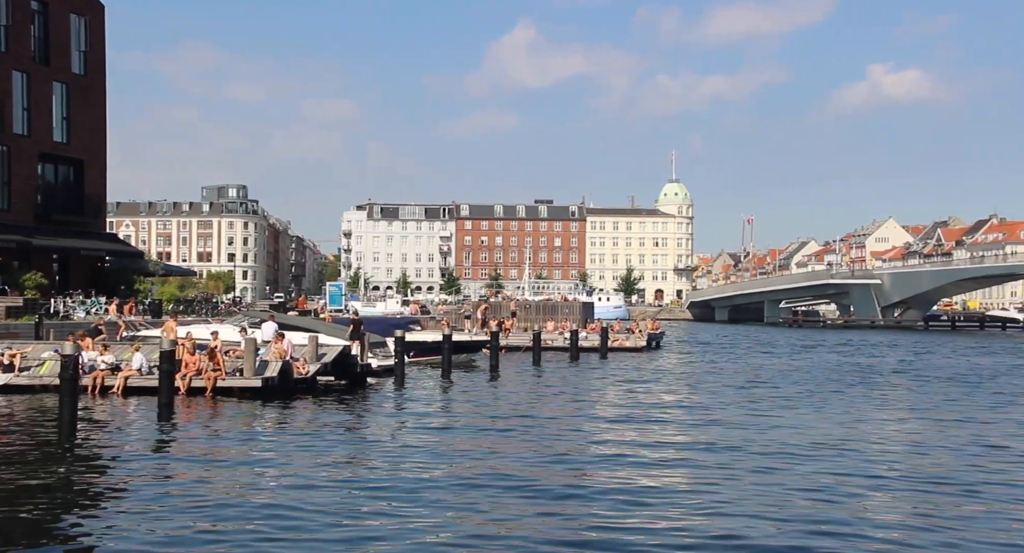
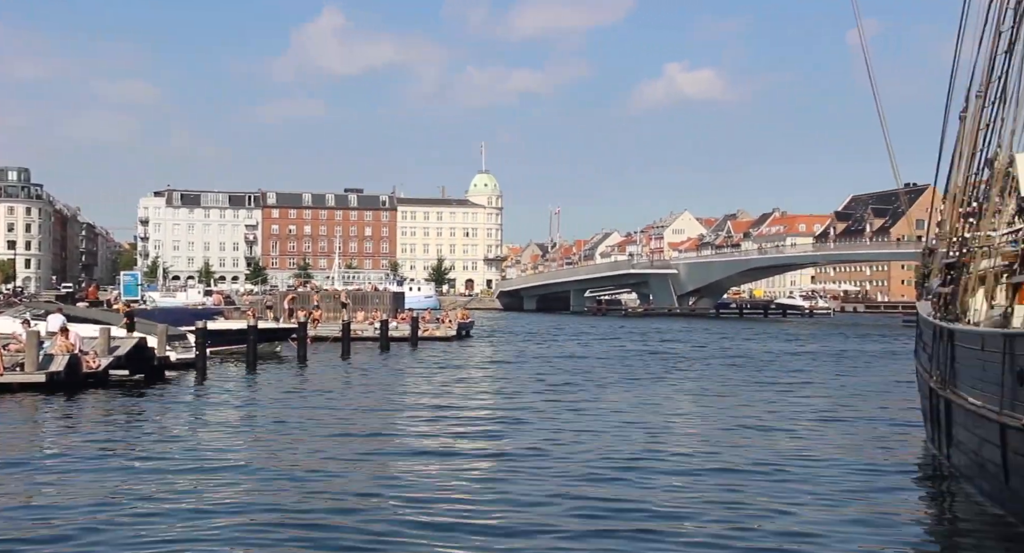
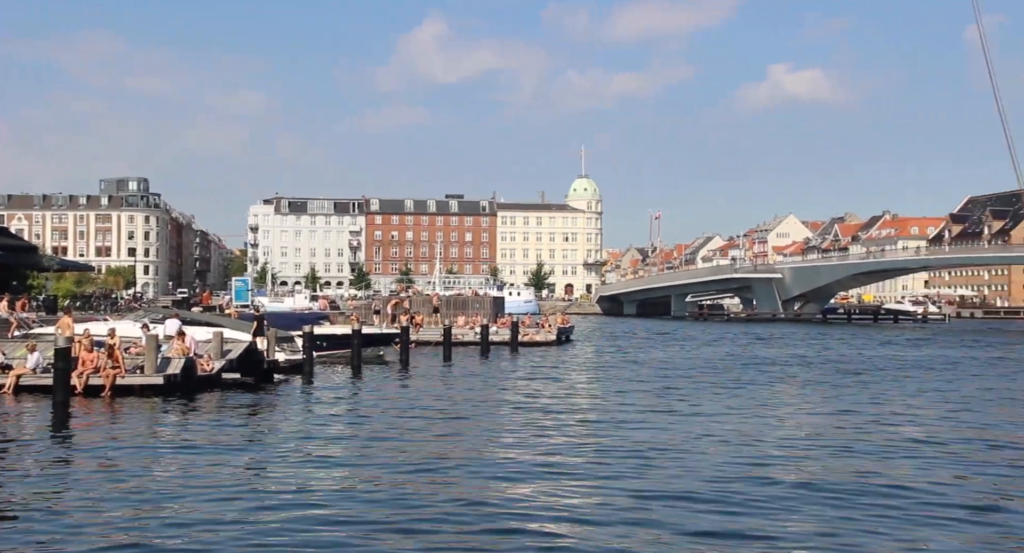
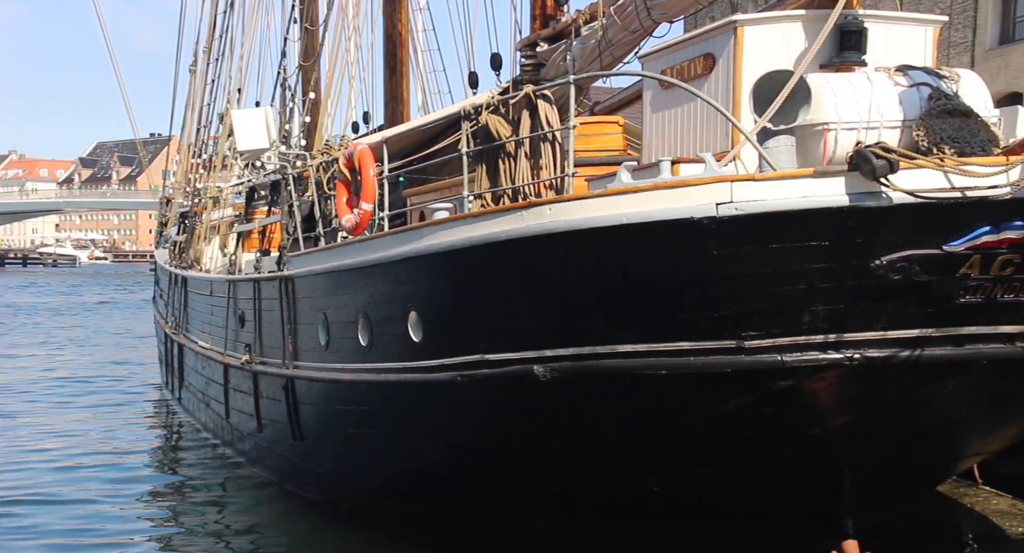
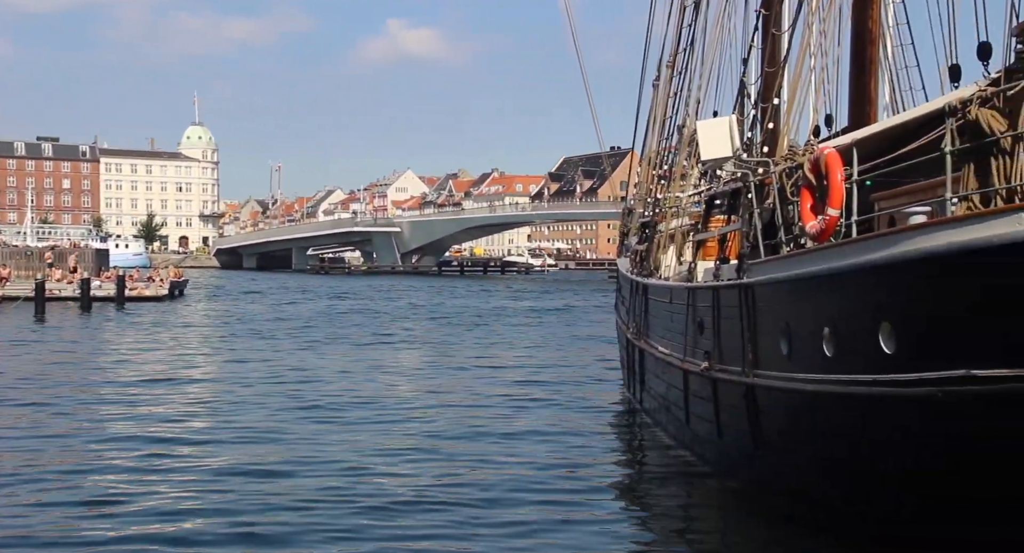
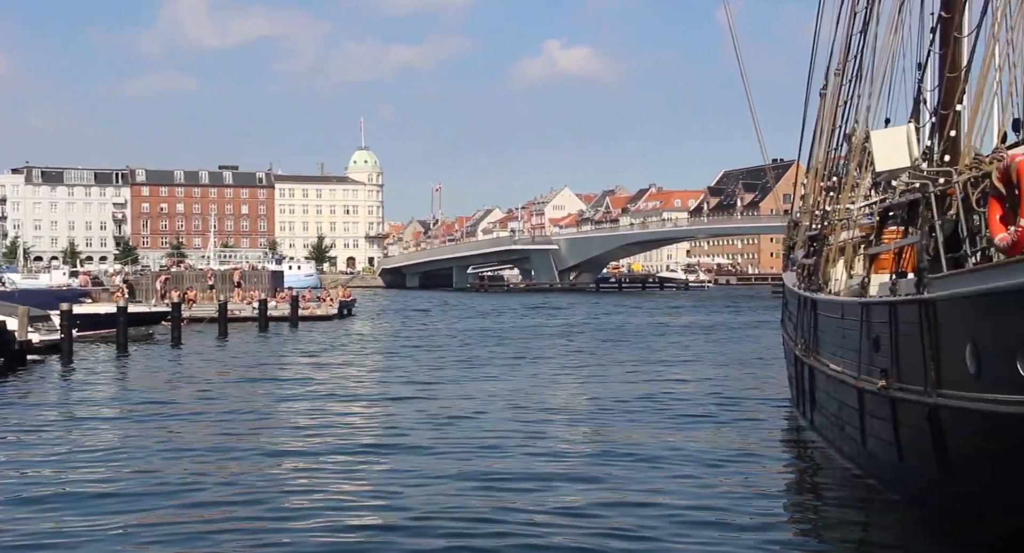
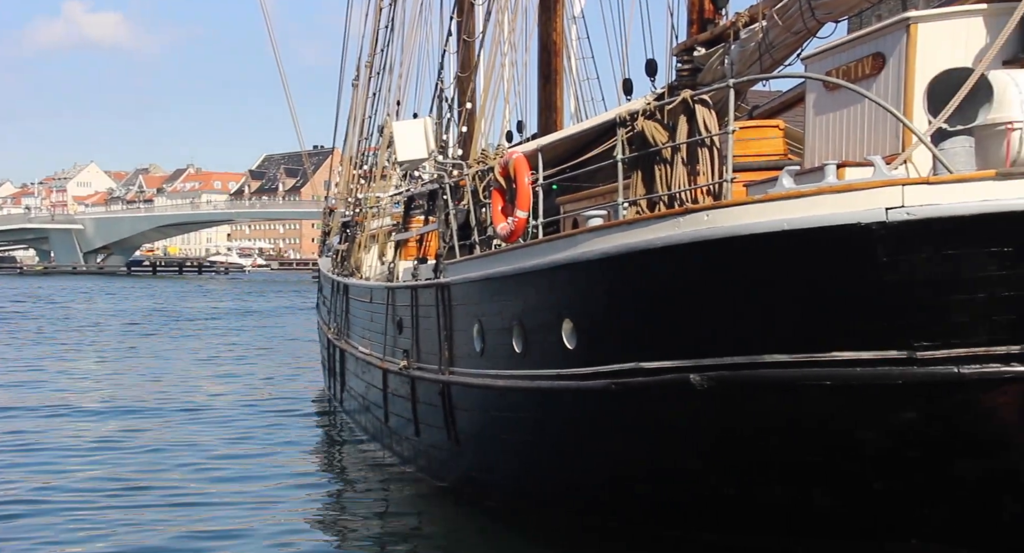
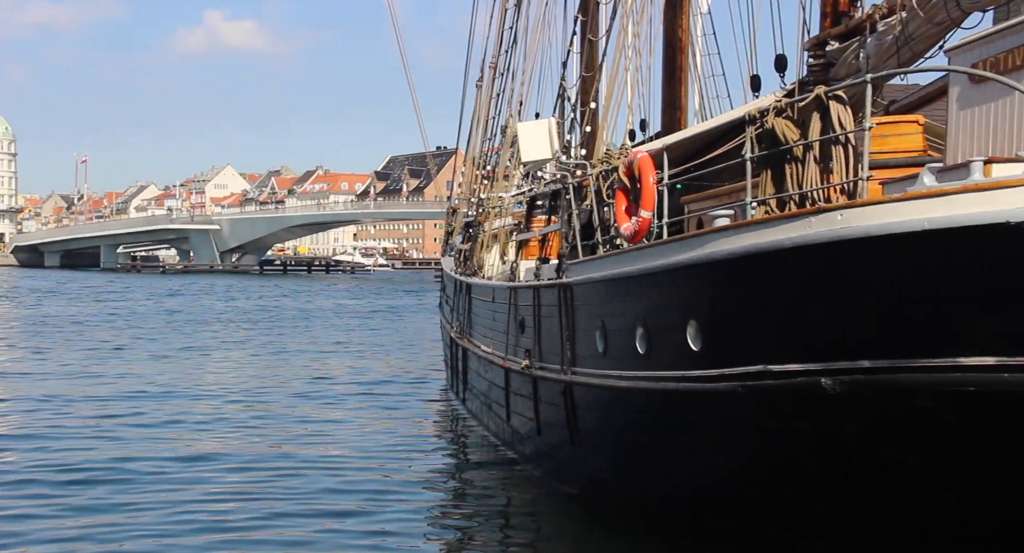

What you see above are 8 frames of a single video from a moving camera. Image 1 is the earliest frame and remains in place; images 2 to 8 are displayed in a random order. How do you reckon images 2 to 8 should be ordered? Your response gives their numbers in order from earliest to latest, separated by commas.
3, 2, 6, 5, 8, 7, 4
